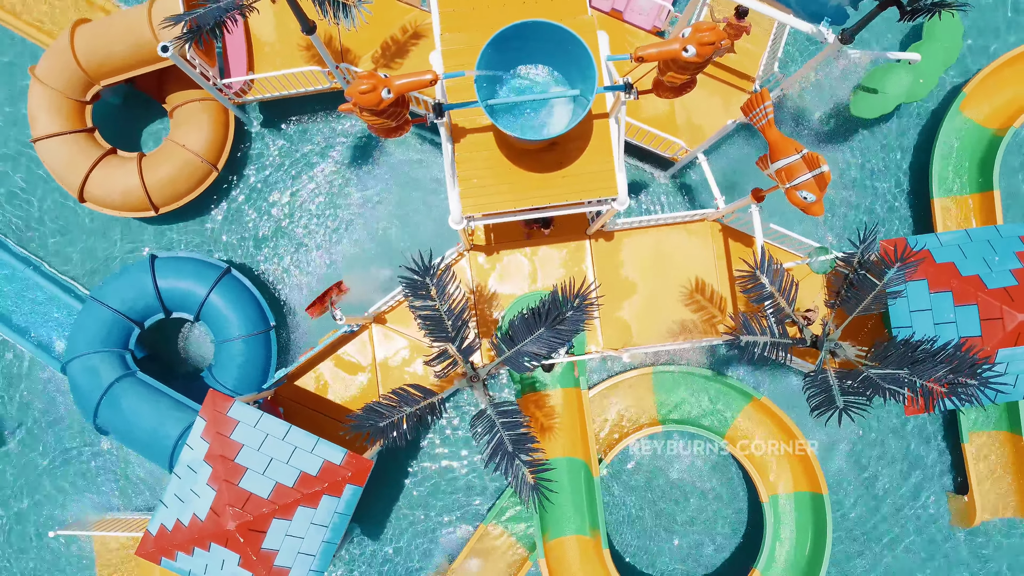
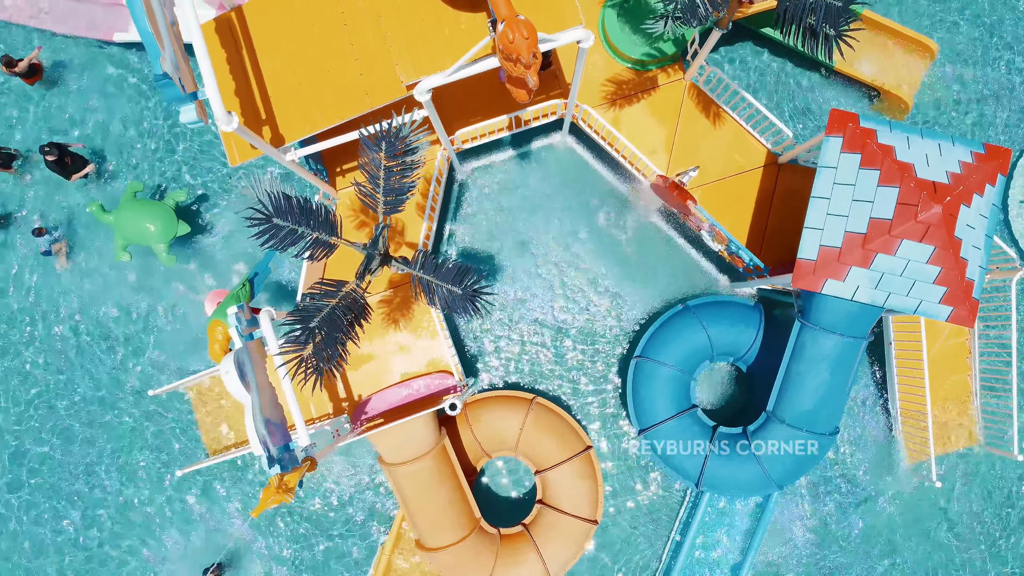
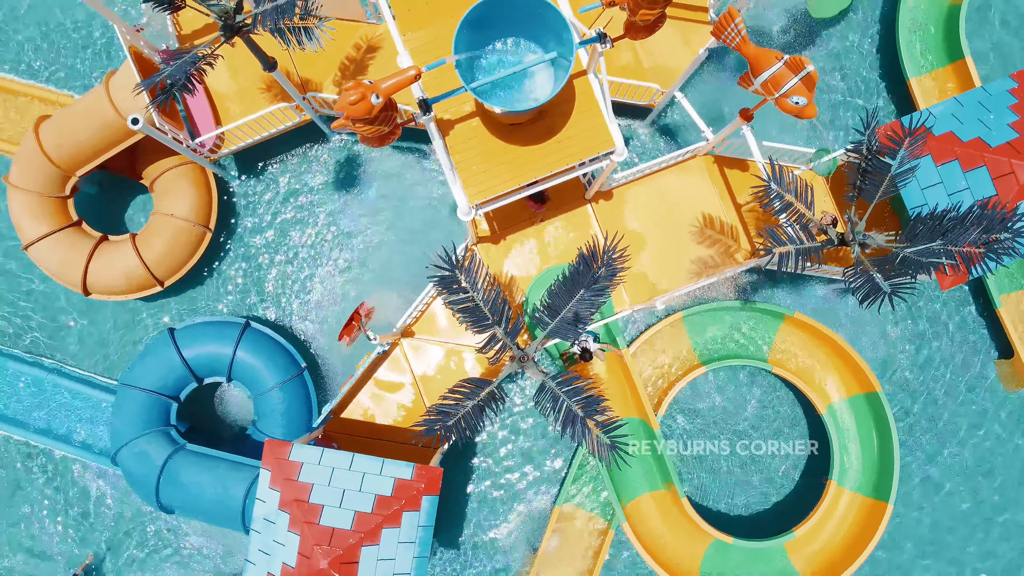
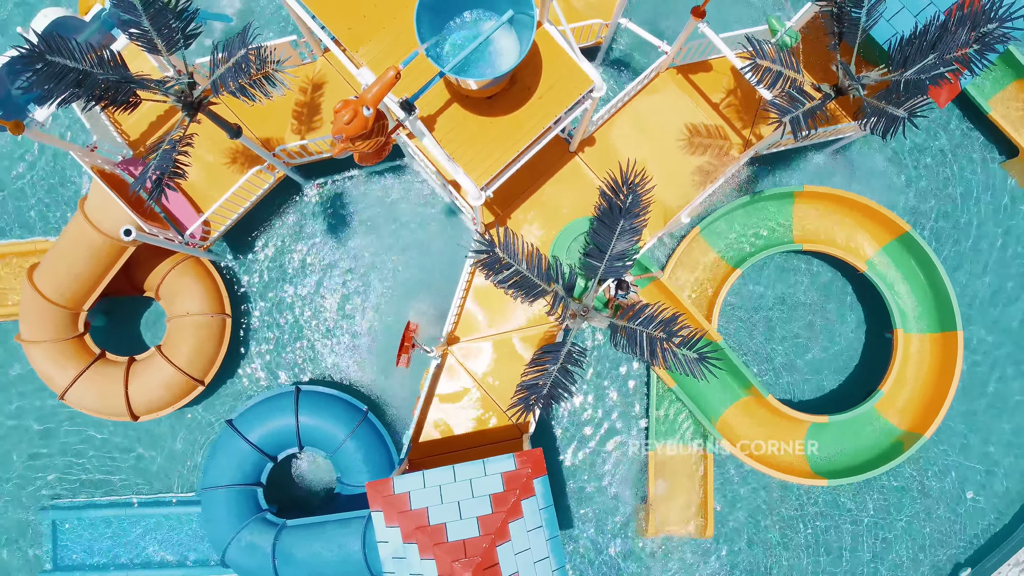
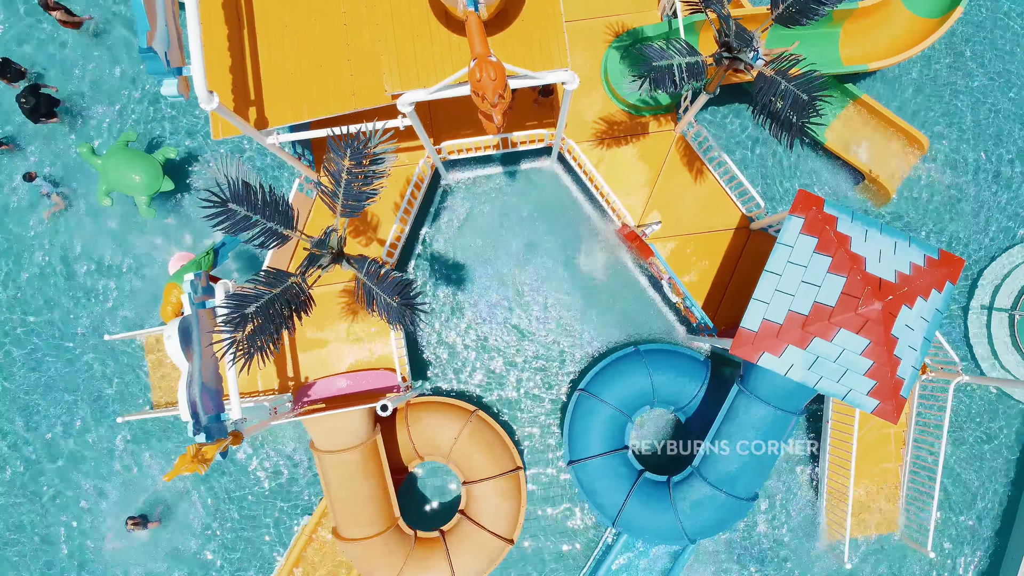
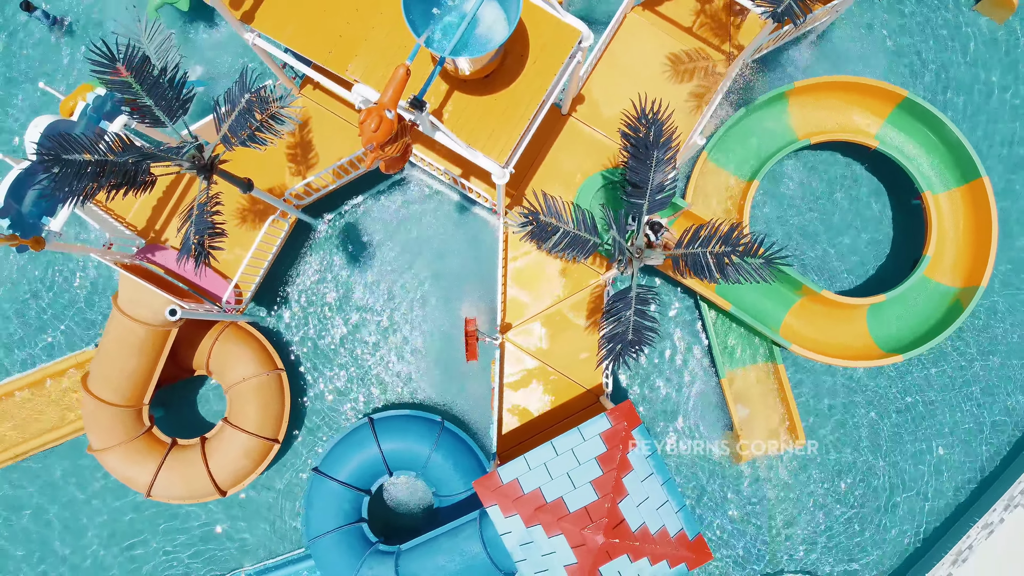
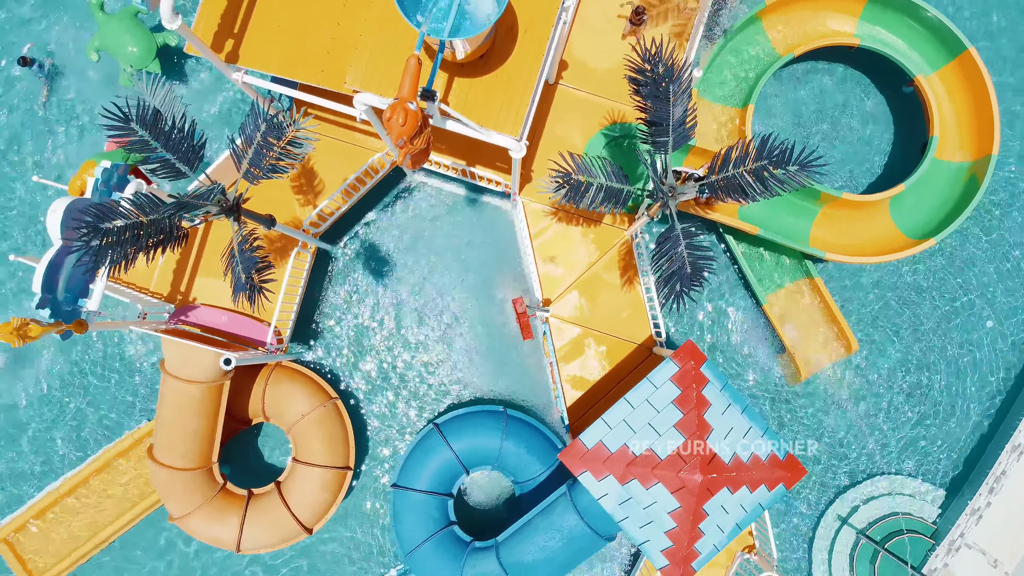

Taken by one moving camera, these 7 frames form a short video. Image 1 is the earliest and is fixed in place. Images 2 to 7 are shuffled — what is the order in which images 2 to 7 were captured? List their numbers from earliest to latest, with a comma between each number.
3, 4, 6, 7, 5, 2
